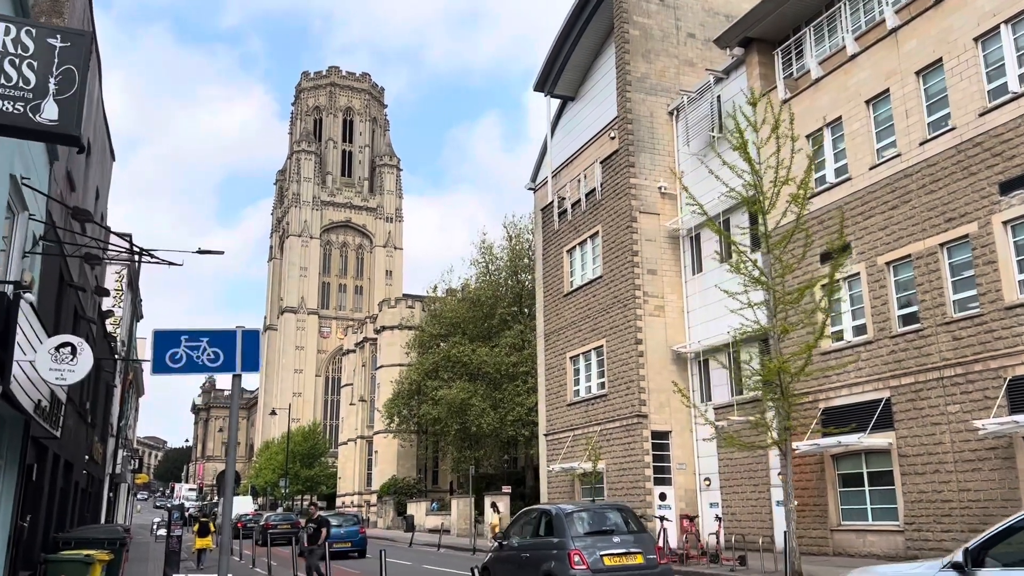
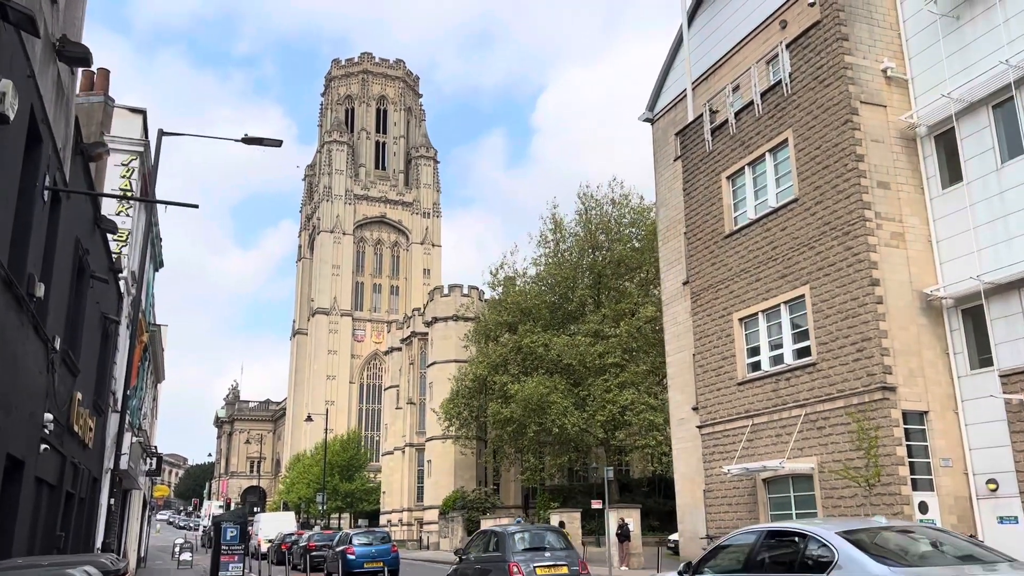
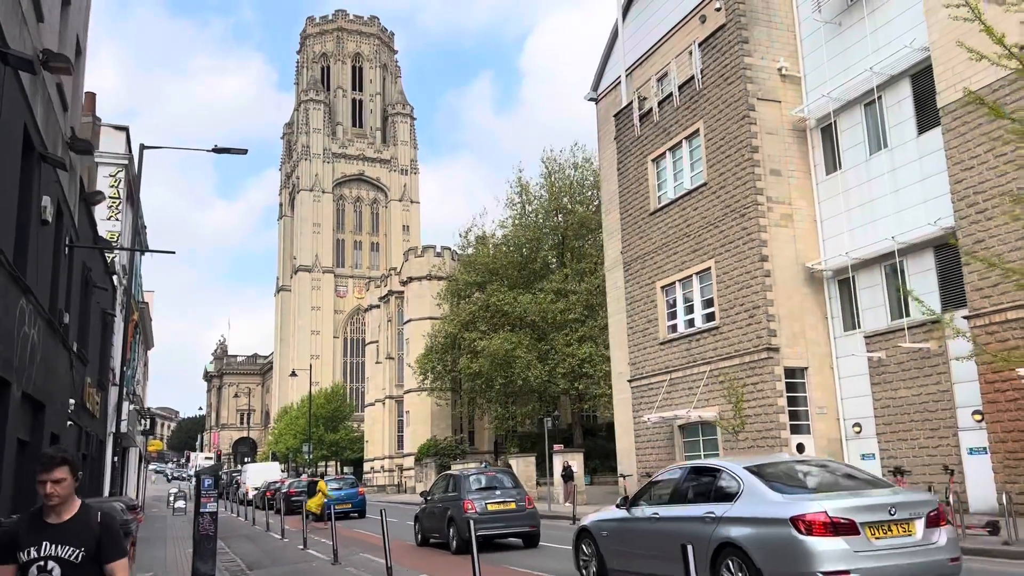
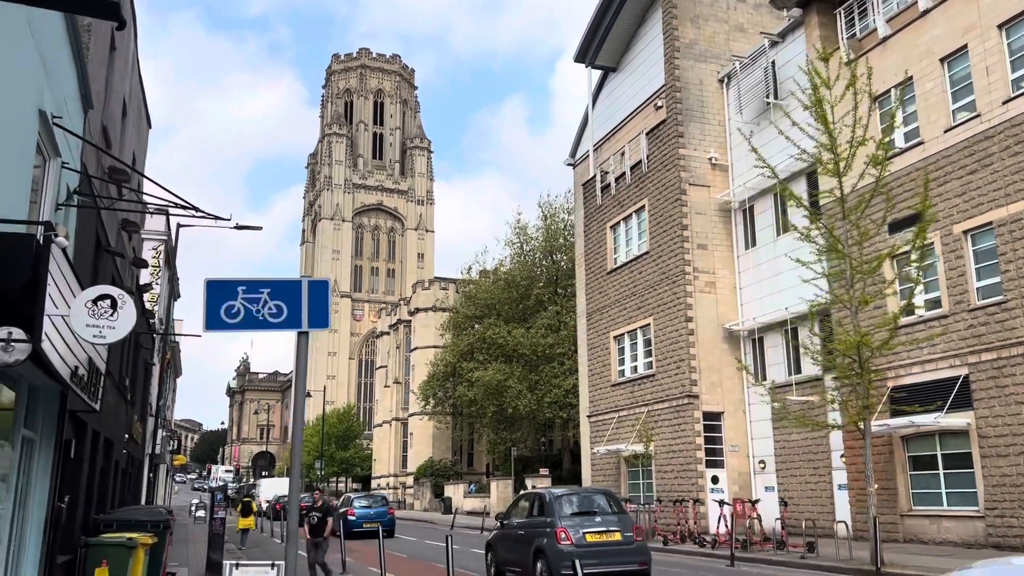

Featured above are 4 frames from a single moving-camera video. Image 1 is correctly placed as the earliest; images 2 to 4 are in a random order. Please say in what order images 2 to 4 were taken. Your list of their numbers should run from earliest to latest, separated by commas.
4, 3, 2
